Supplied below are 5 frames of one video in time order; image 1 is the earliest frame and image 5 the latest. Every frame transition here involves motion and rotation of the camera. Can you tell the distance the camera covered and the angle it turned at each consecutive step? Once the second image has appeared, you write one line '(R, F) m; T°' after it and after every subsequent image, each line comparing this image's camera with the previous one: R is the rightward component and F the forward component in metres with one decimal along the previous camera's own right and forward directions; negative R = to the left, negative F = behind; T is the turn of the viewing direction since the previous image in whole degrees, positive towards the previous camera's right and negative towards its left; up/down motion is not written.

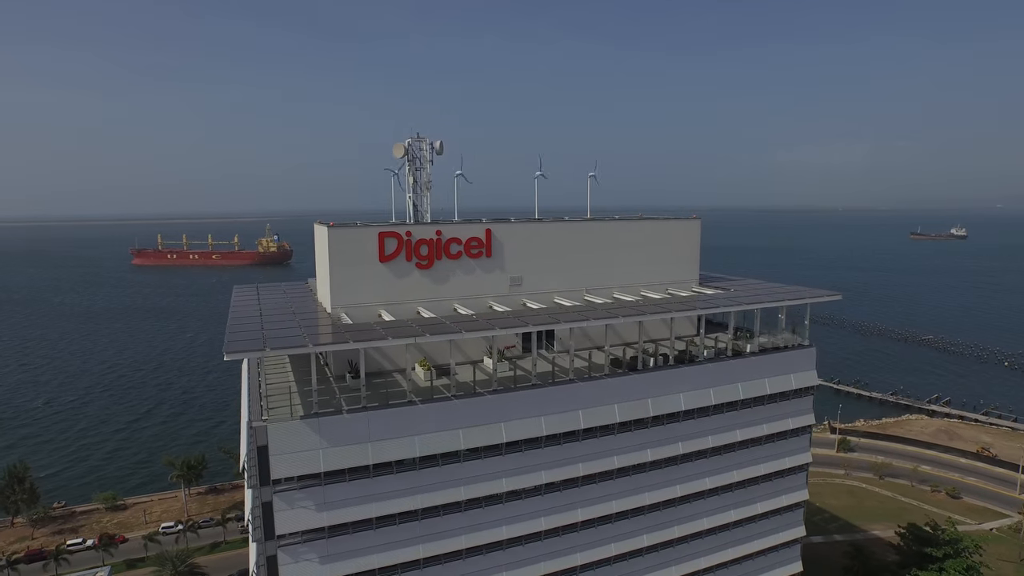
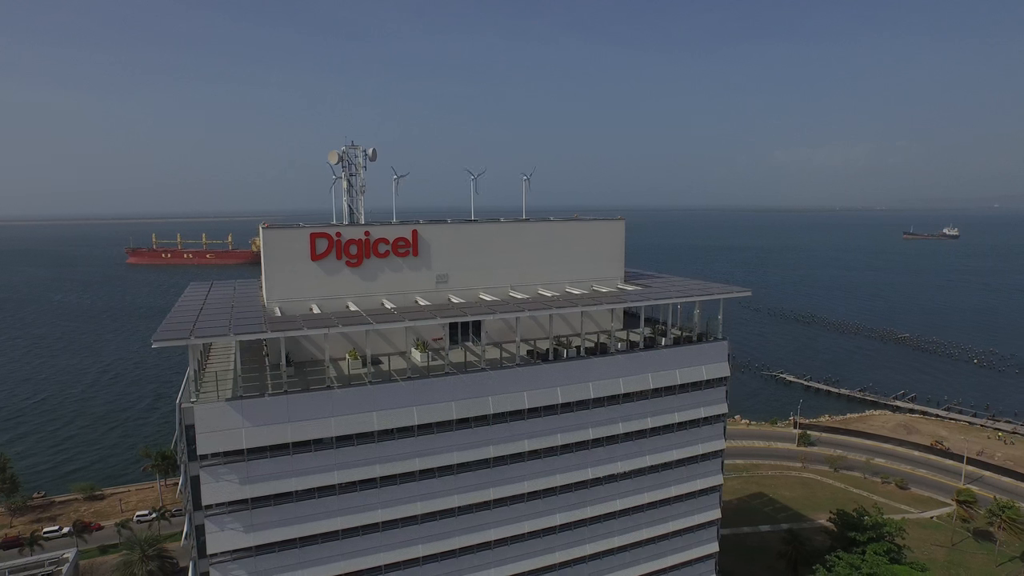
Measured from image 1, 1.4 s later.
(+4.3, -2.4) m; 0°
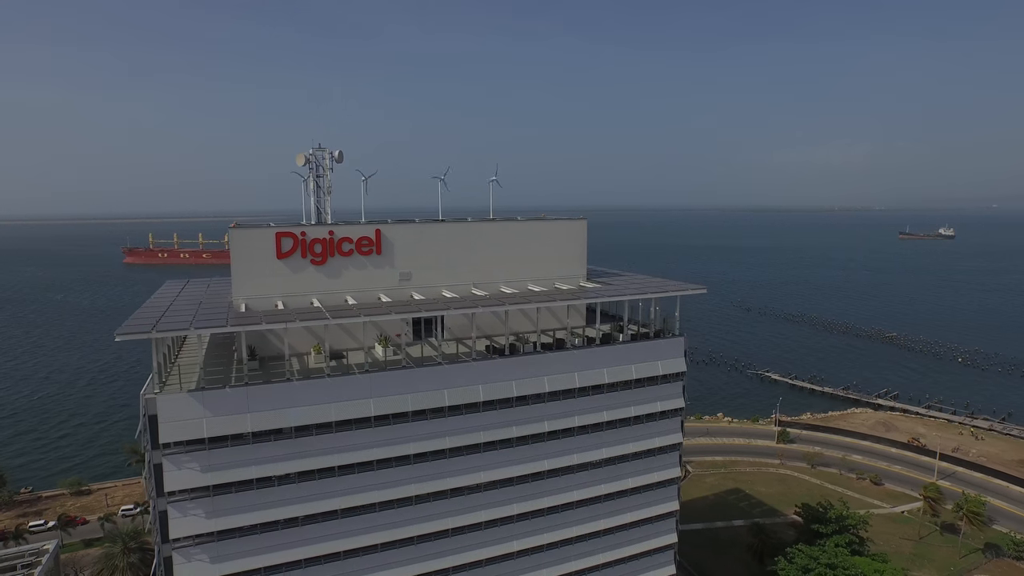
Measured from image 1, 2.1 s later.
(+2.4, -1.1) m; 0°
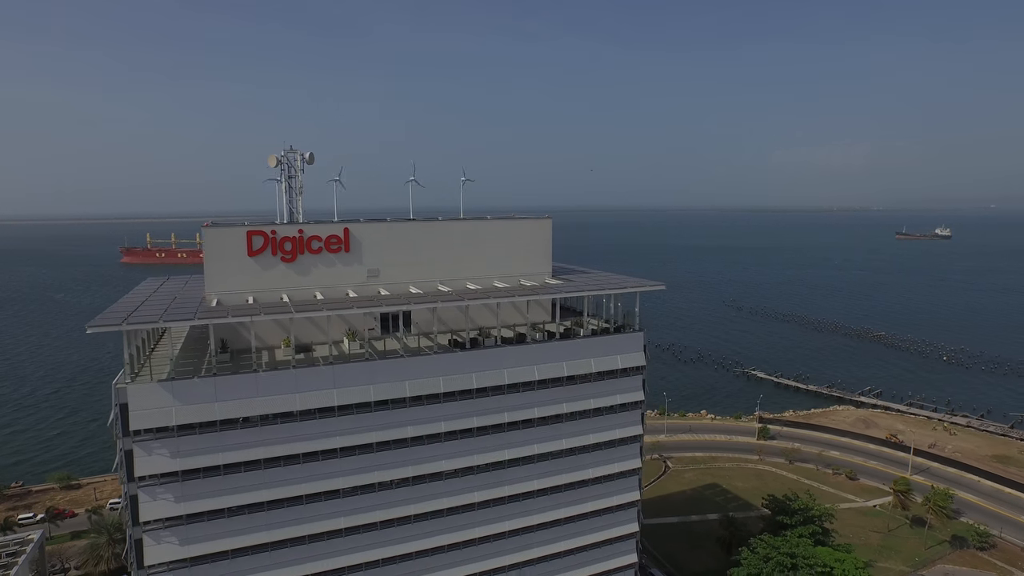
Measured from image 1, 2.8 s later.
(+2.3, -1.3) m; 0°
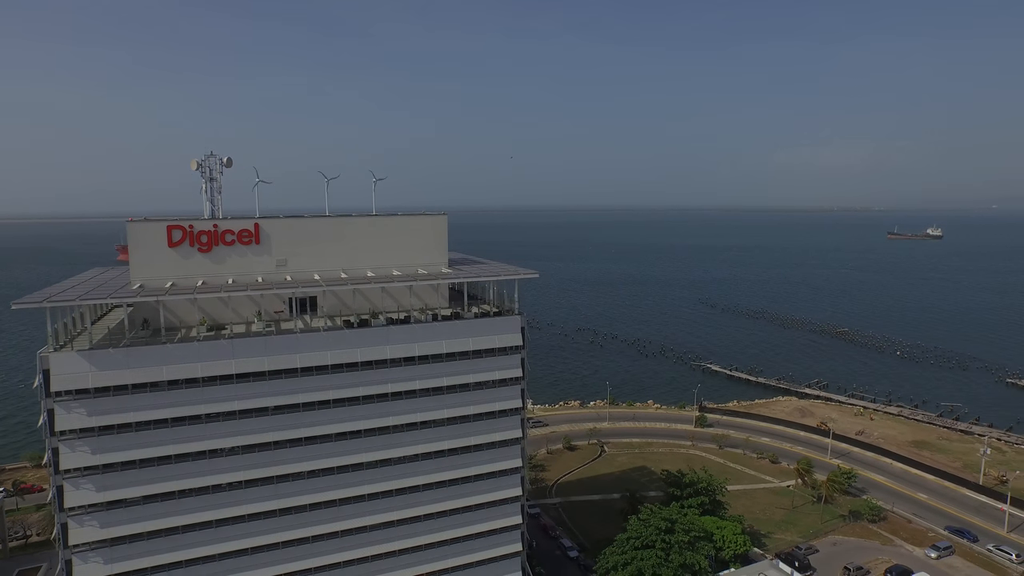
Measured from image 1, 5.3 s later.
(+8.1, -4.9) m; 0°
